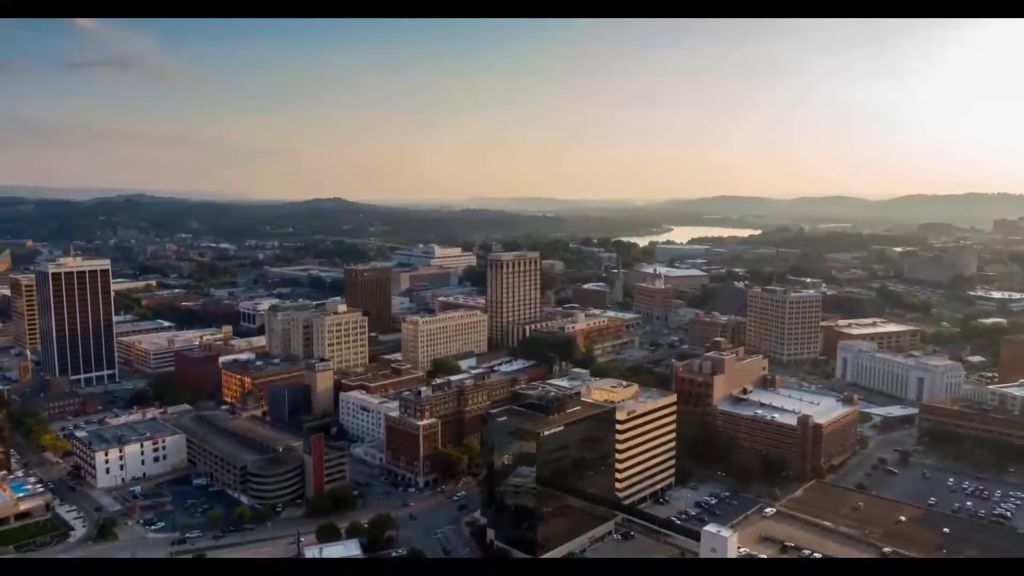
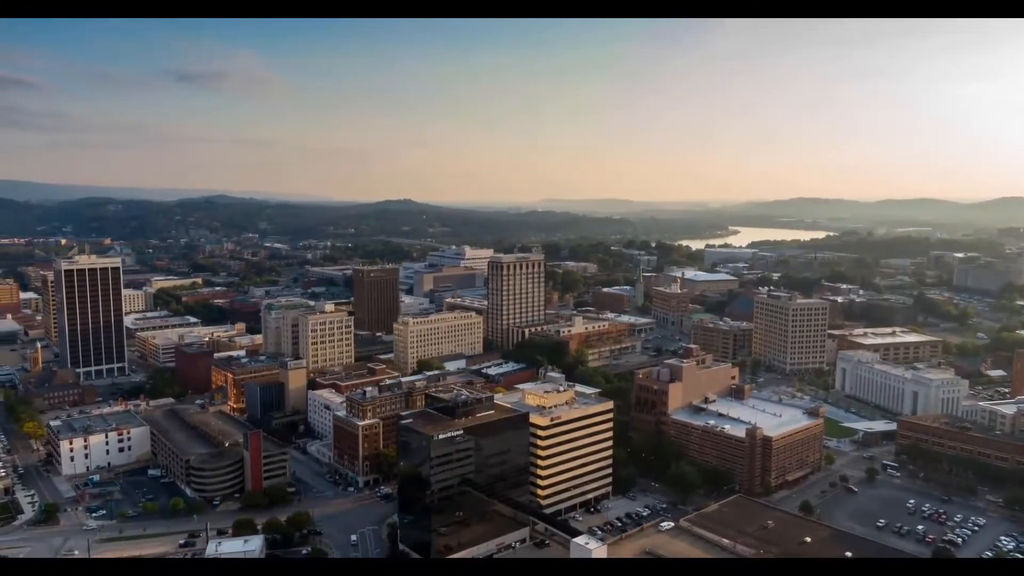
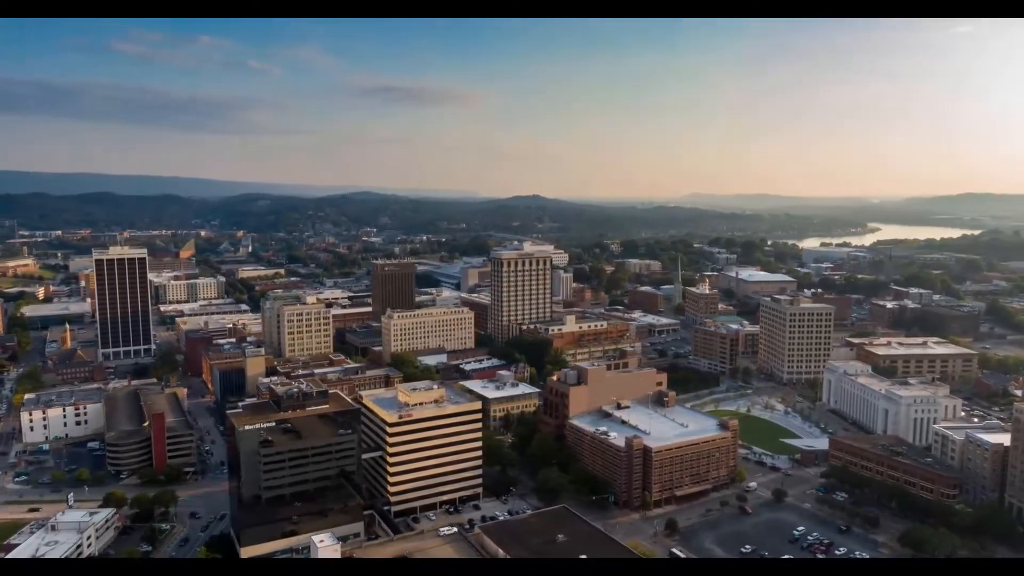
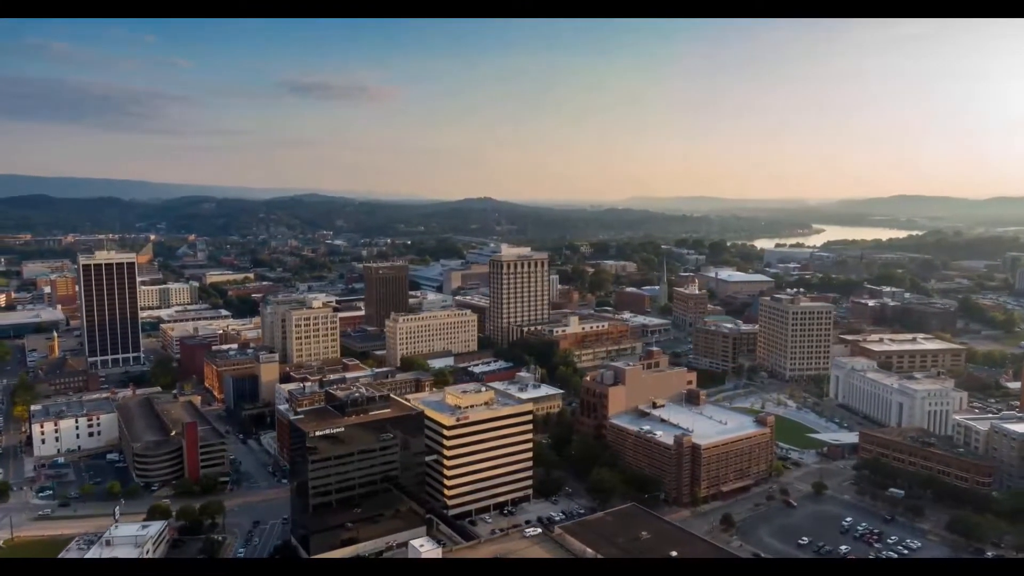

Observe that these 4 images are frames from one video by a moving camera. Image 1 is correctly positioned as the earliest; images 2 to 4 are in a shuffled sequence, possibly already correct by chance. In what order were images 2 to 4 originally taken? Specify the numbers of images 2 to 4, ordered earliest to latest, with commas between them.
2, 4, 3
